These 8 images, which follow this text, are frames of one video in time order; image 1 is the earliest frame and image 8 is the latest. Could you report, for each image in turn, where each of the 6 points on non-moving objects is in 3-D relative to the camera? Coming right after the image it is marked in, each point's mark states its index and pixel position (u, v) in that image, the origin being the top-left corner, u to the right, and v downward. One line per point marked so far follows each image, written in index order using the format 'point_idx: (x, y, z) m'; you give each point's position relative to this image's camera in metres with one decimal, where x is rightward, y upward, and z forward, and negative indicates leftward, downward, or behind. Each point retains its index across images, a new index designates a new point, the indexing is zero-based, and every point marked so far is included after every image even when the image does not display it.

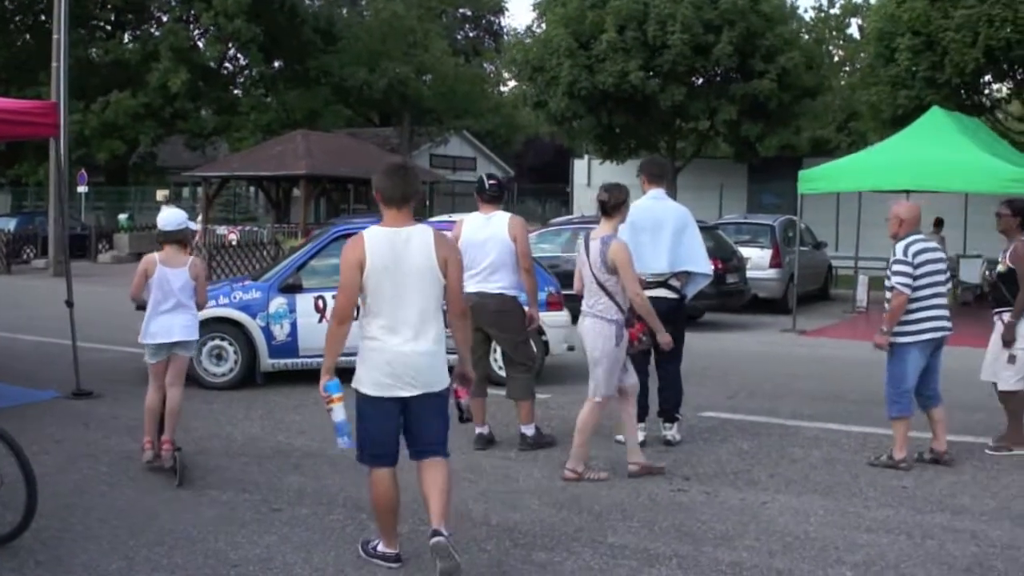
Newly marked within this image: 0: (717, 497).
0: (+1.1, -1.2, +7.5) m
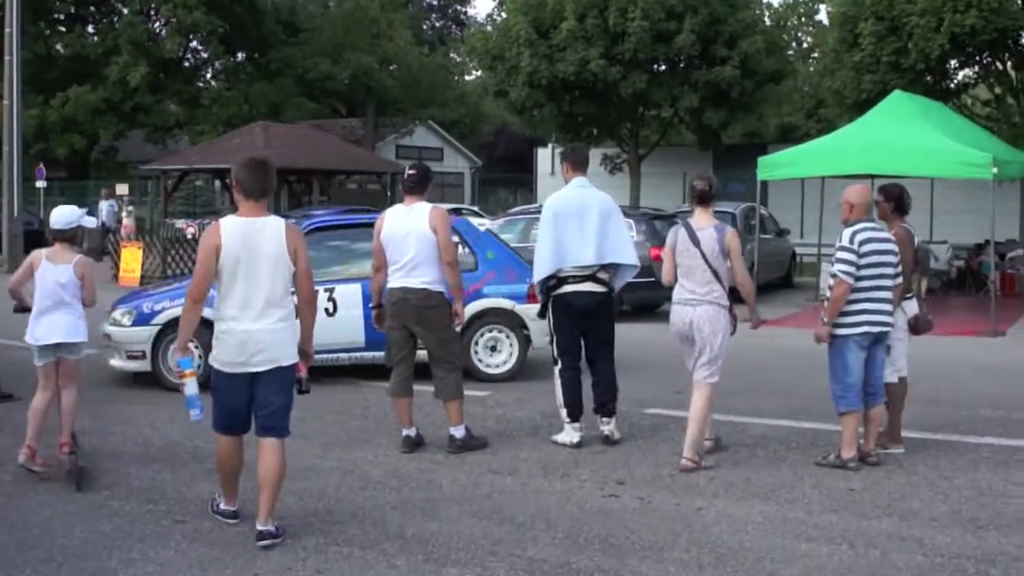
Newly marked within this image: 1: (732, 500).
0: (+0.7, -1.1, +7.0) m
1: (+1.1, -1.1, +7.0) m
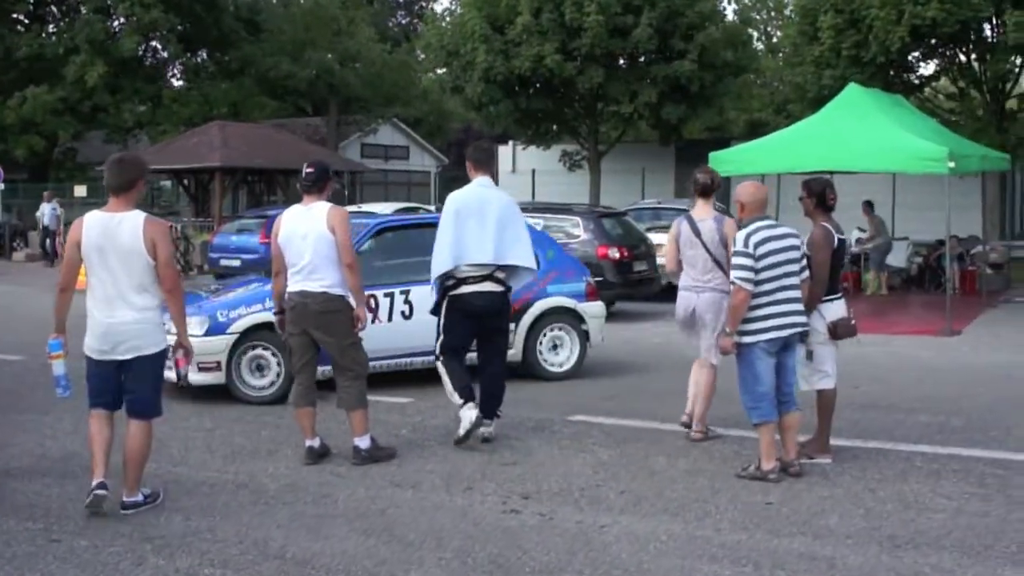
0: (+0.2, -1.1, +6.6) m
1: (+0.6, -1.1, +6.6) m
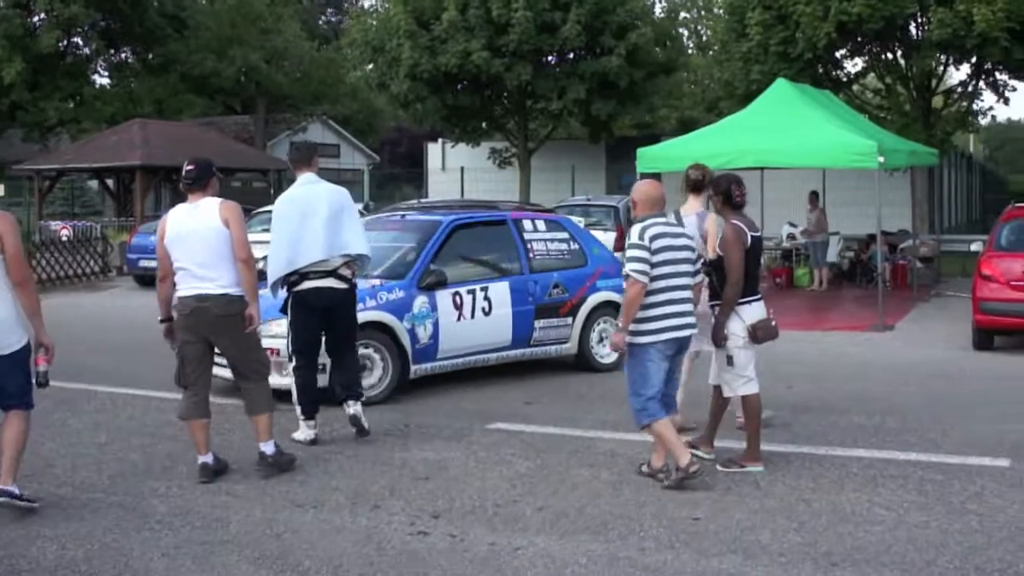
0: (-0.2, -1.1, +6.1) m
1: (+0.2, -1.1, +6.1) m
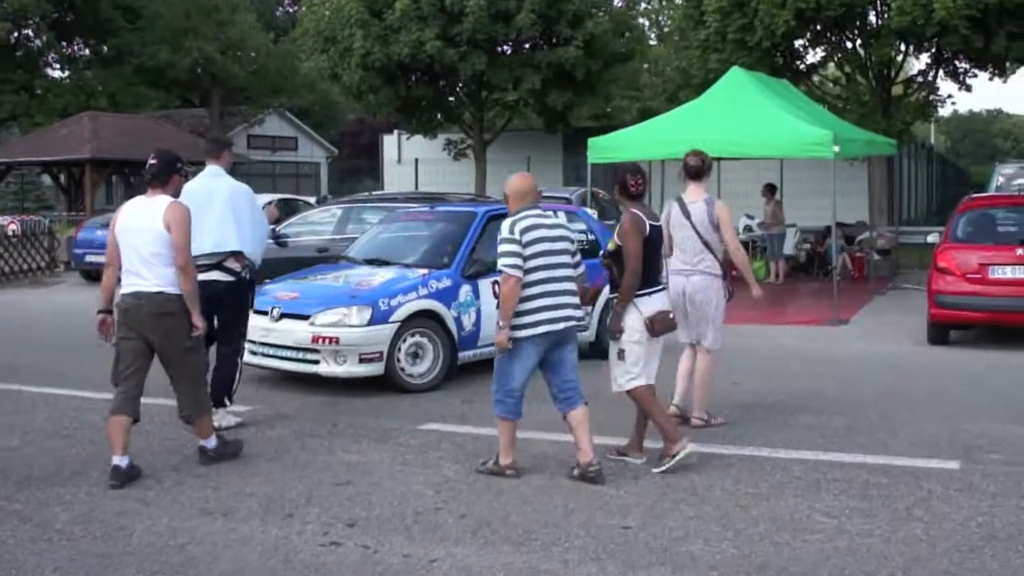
0: (-0.6, -1.1, +5.7) m
1: (-0.1, -1.1, +5.7) m
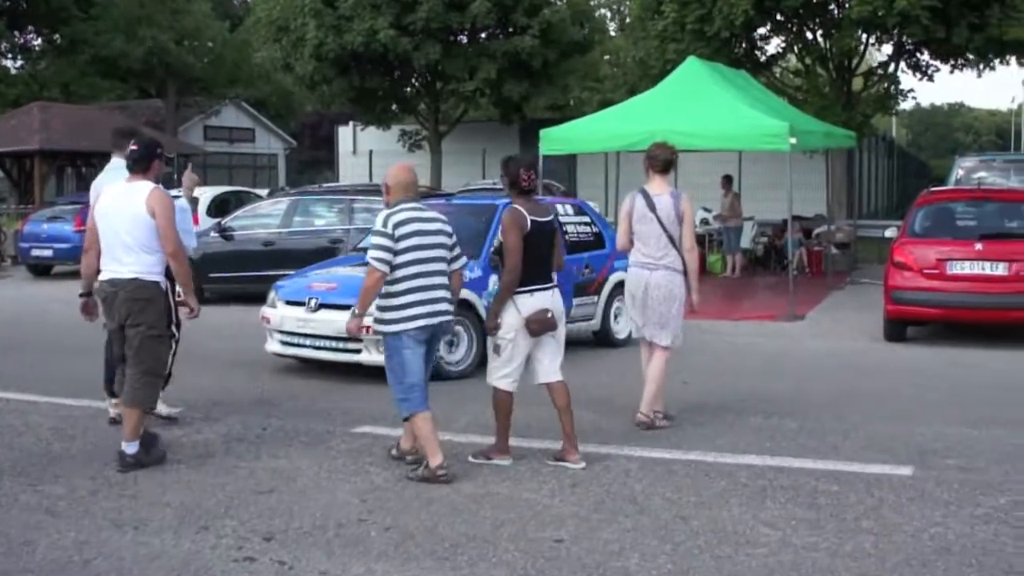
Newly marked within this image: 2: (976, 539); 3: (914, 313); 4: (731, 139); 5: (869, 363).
0: (-0.9, -1.1, +5.3) m
1: (-0.4, -1.1, +5.4) m
2: (+1.9, -1.0, +5.6) m
3: (+3.5, -0.2, +12.0) m
4: (+2.4, +1.6, +14.7) m
5: (+2.9, -0.6, +11.0) m
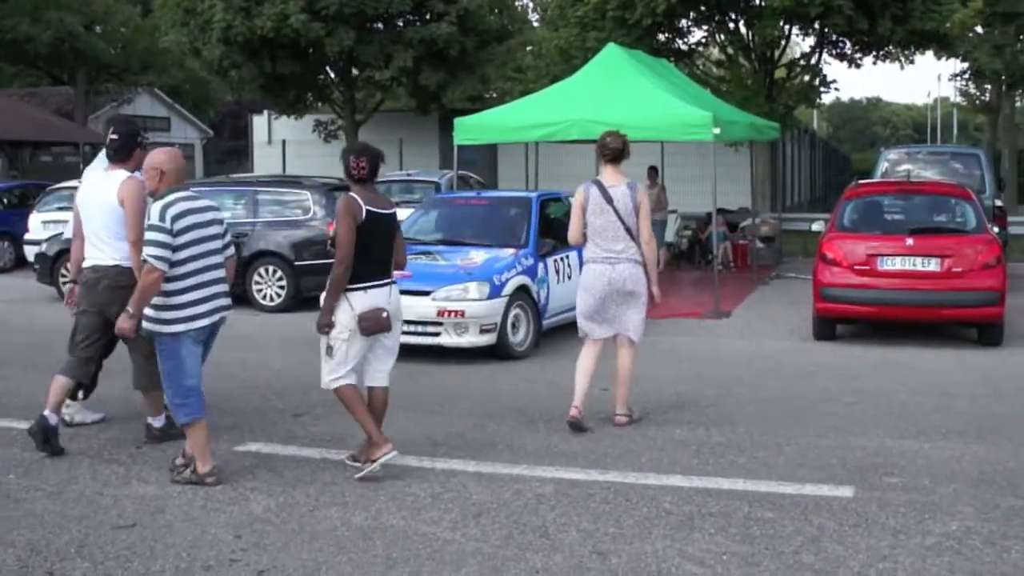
0: (-1.2, -1.1, +4.5) m
1: (-0.8, -1.1, +4.6) m
2: (+1.5, -1.1, +5.0) m
3: (+2.8, -0.2, +11.5) m
4: (+1.5, +1.7, +14.1) m
5: (+2.2, -0.6, +10.4) m
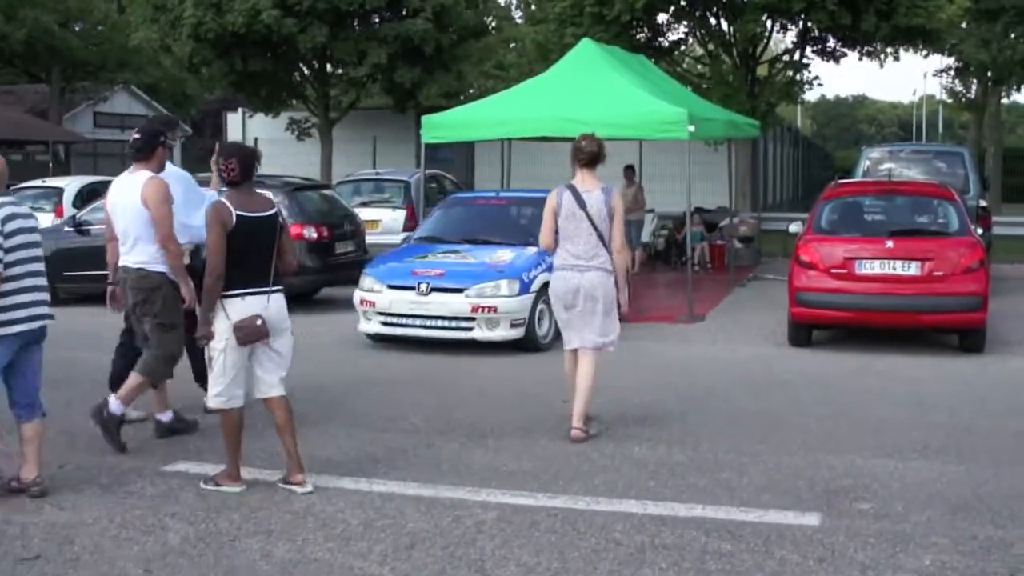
0: (-1.5, -1.2, +4.0) m
1: (-1.1, -1.2, +4.1) m
2: (+1.3, -1.1, +4.5) m
3: (+2.5, -0.2, +11.0) m
4: (+1.1, +1.6, +13.7) m
5: (+1.9, -0.6, +9.9) m
